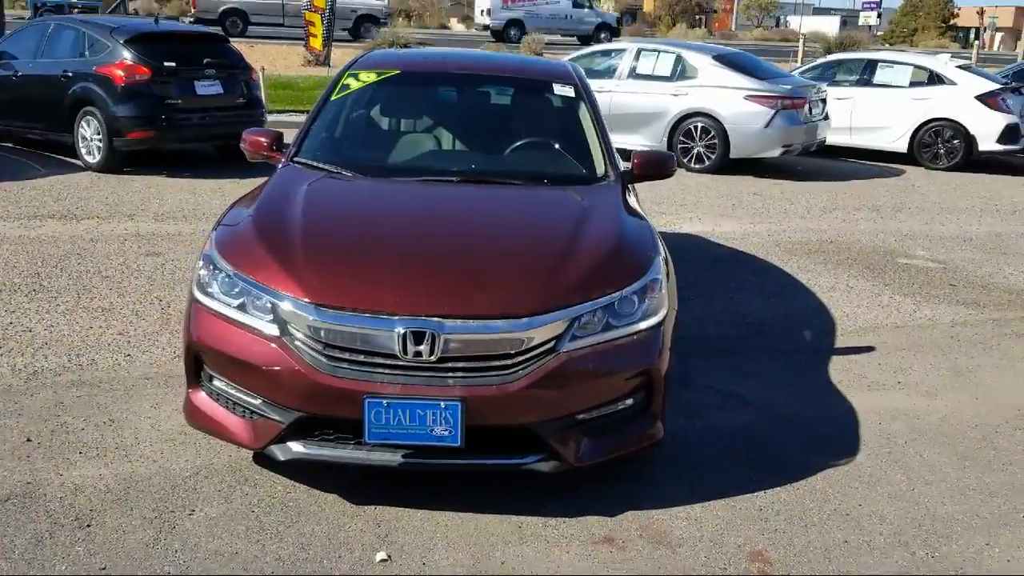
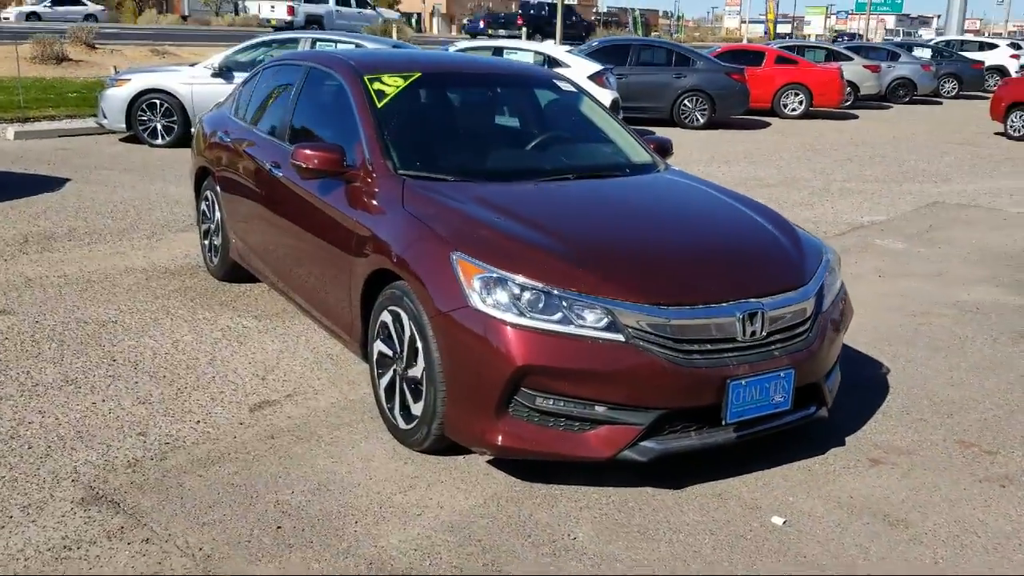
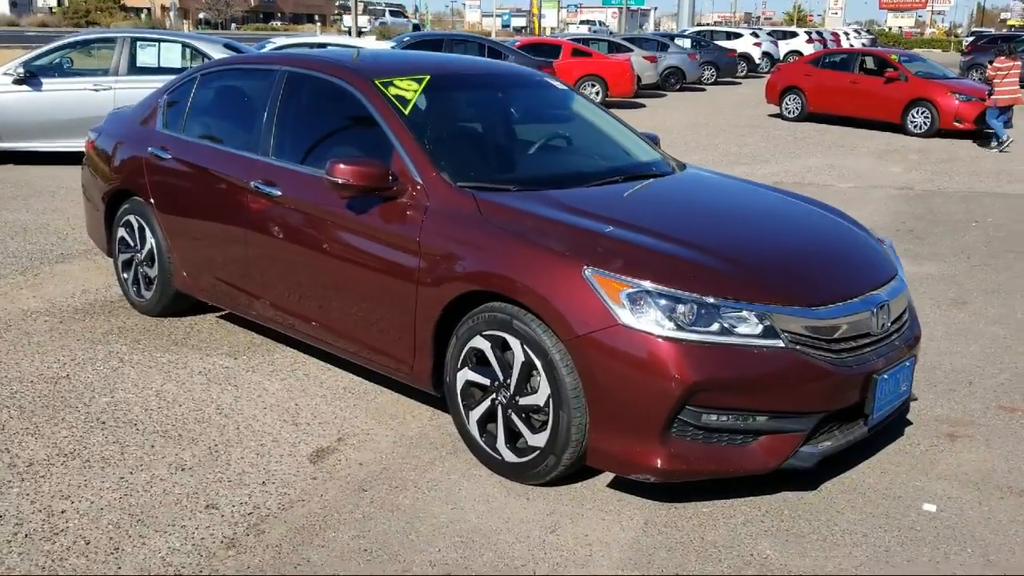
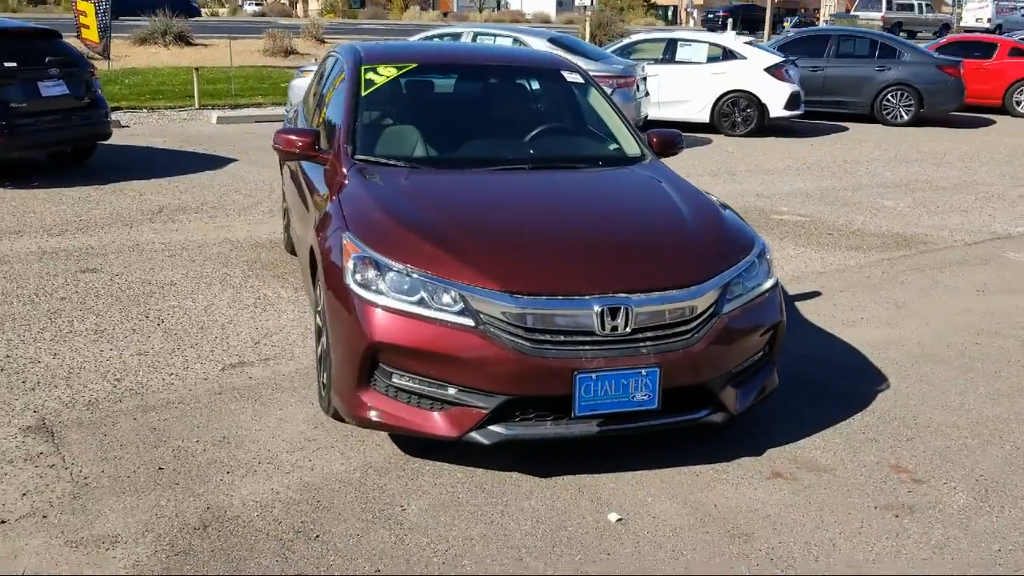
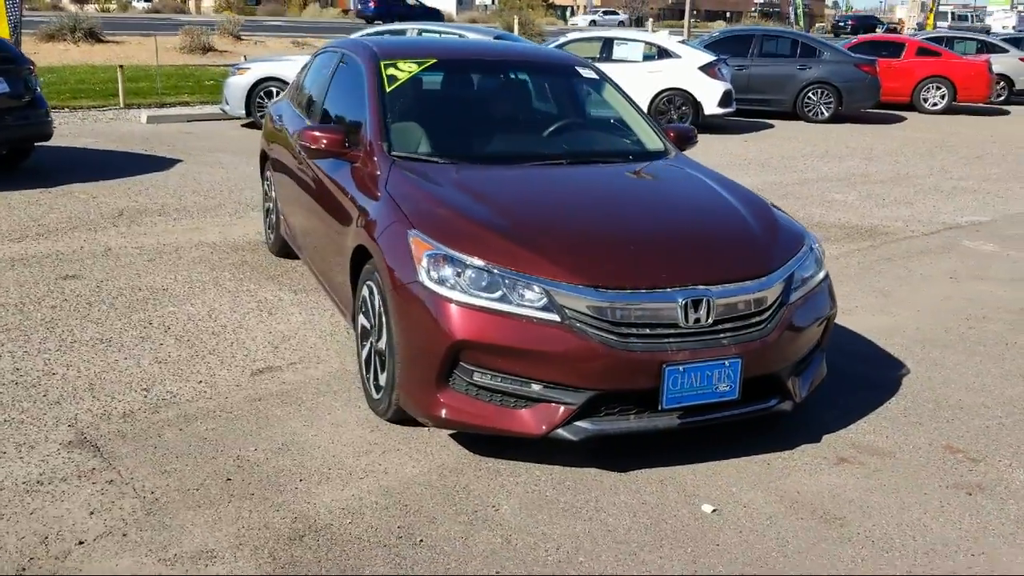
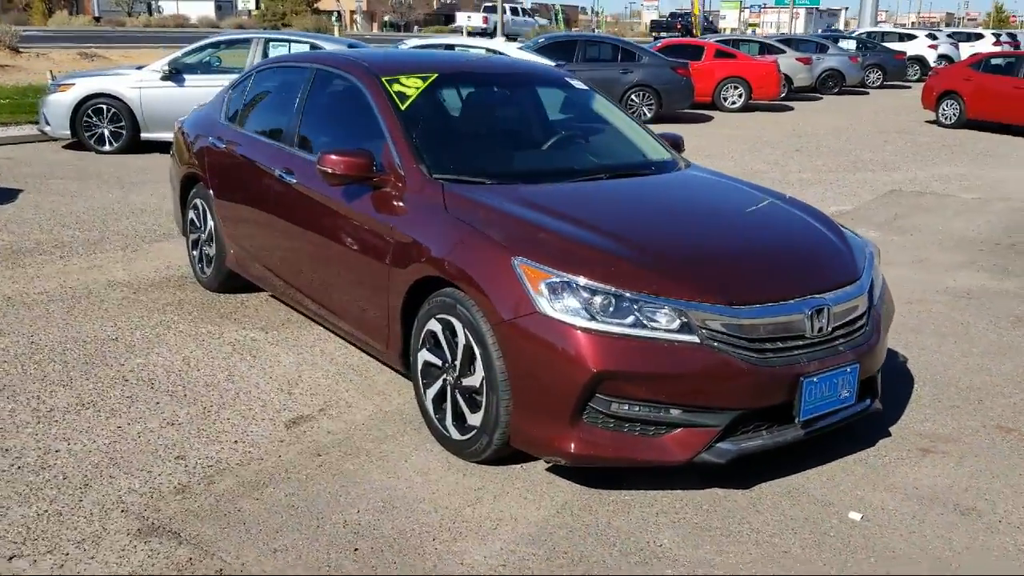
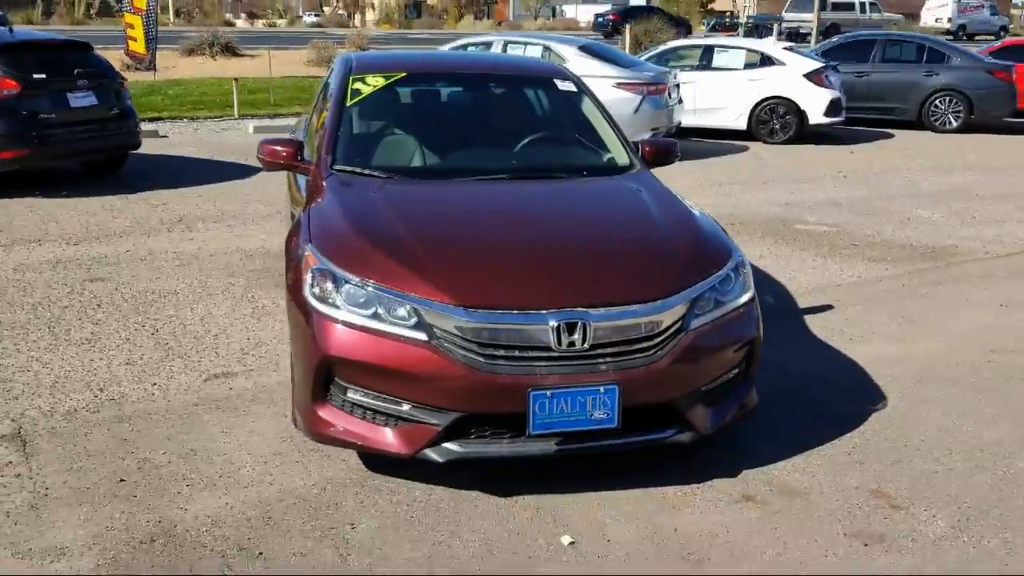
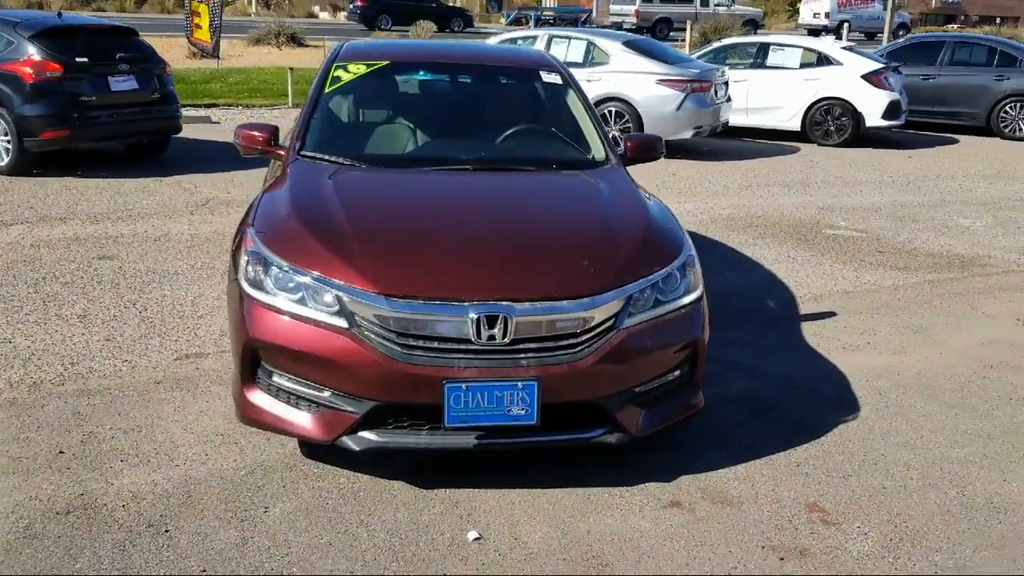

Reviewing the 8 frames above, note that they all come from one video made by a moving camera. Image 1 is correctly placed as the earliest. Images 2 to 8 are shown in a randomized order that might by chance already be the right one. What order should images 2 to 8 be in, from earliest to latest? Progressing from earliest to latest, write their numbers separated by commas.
8, 7, 4, 5, 2, 6, 3
